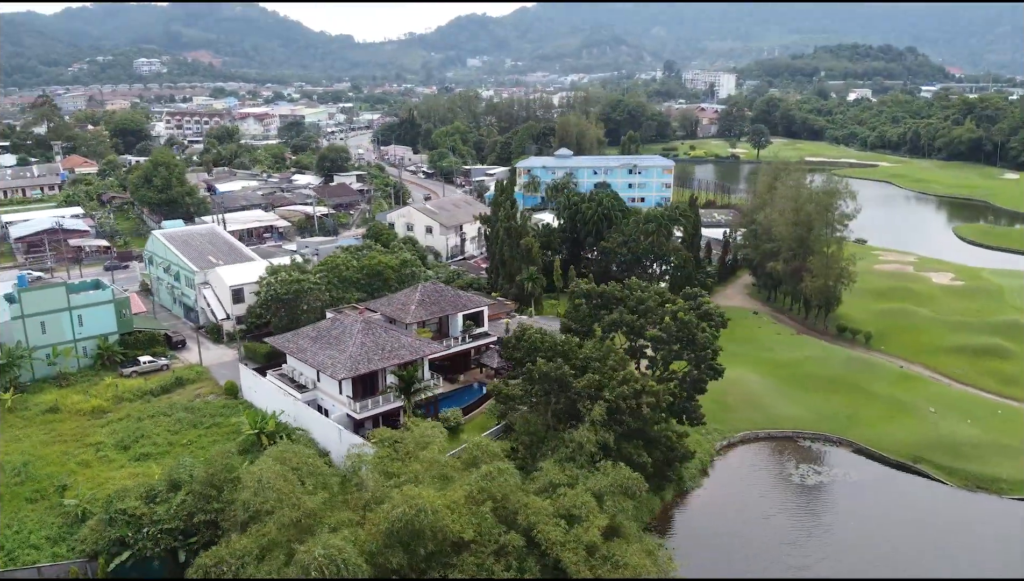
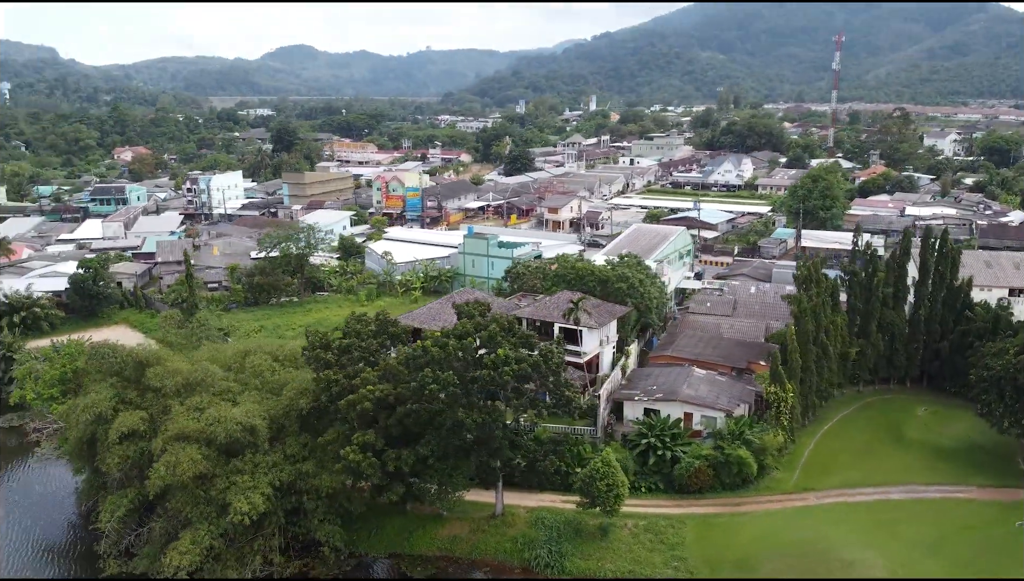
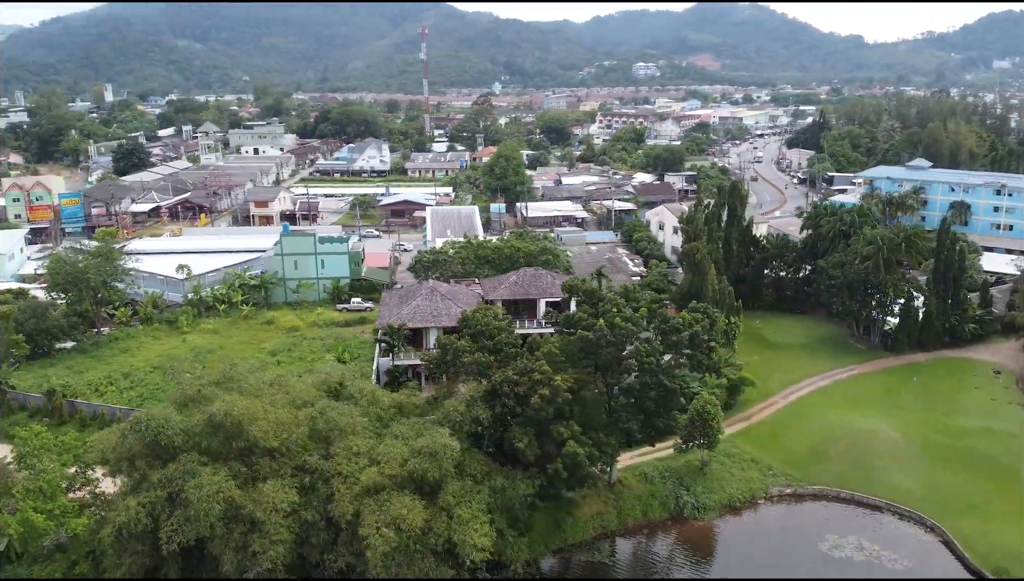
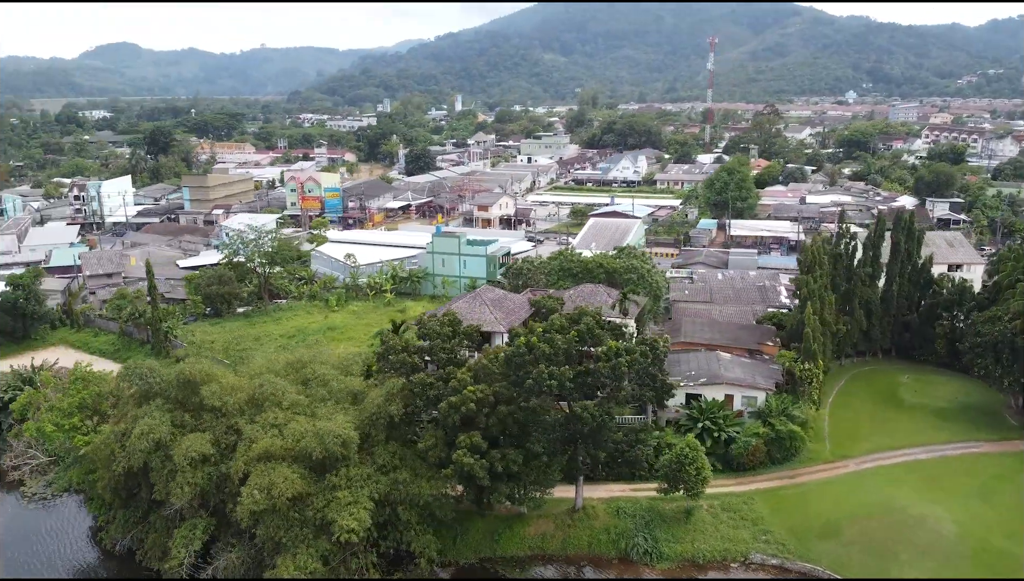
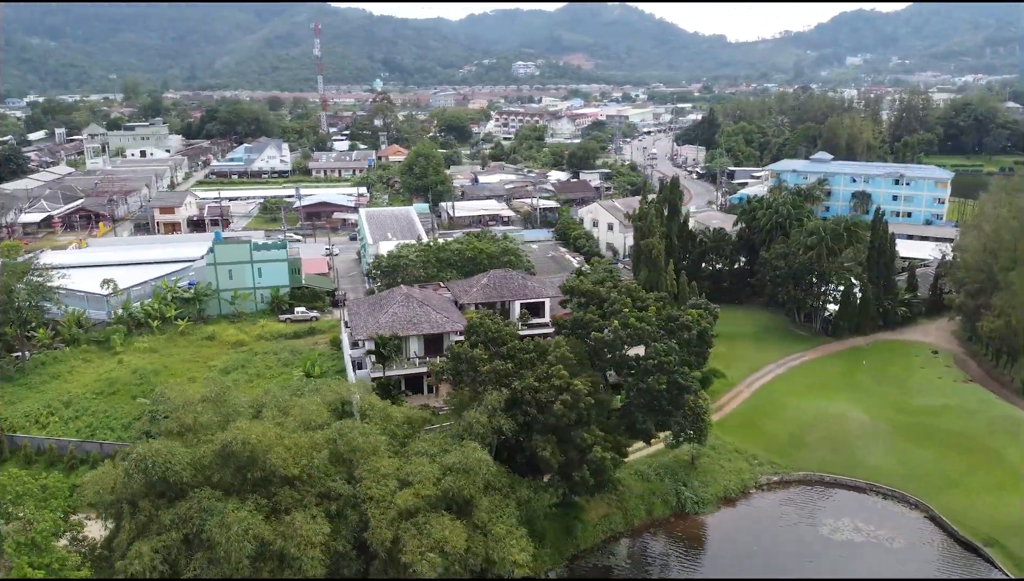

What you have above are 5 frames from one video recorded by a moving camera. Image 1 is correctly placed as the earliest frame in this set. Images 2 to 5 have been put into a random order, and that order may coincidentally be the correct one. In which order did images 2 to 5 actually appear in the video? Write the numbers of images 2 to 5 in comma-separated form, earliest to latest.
5, 3, 4, 2
